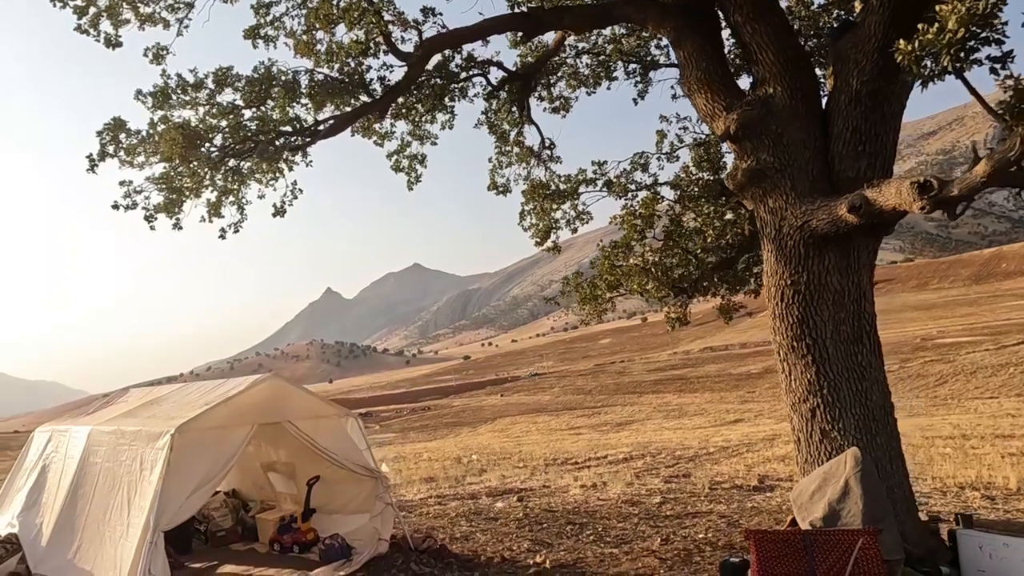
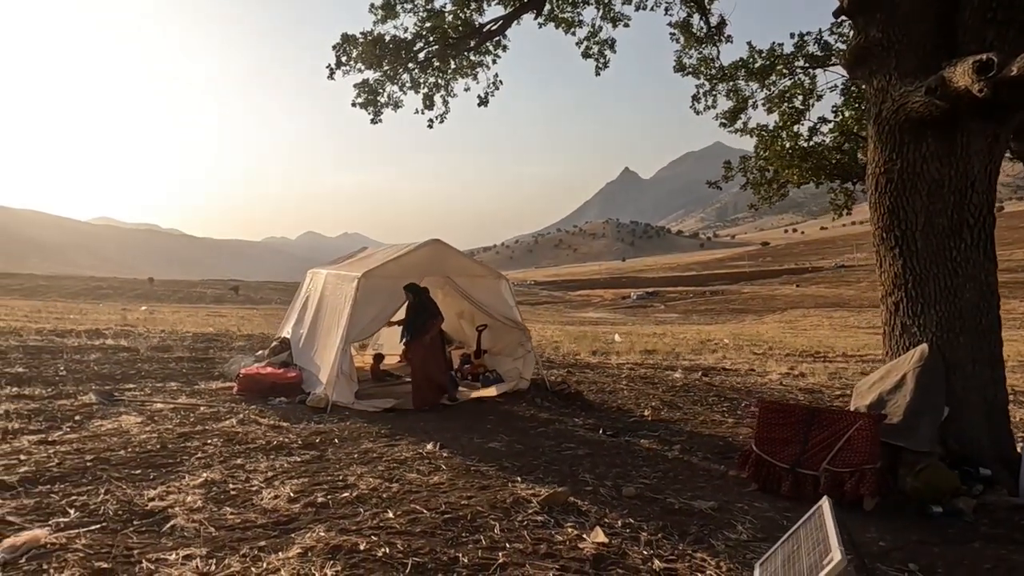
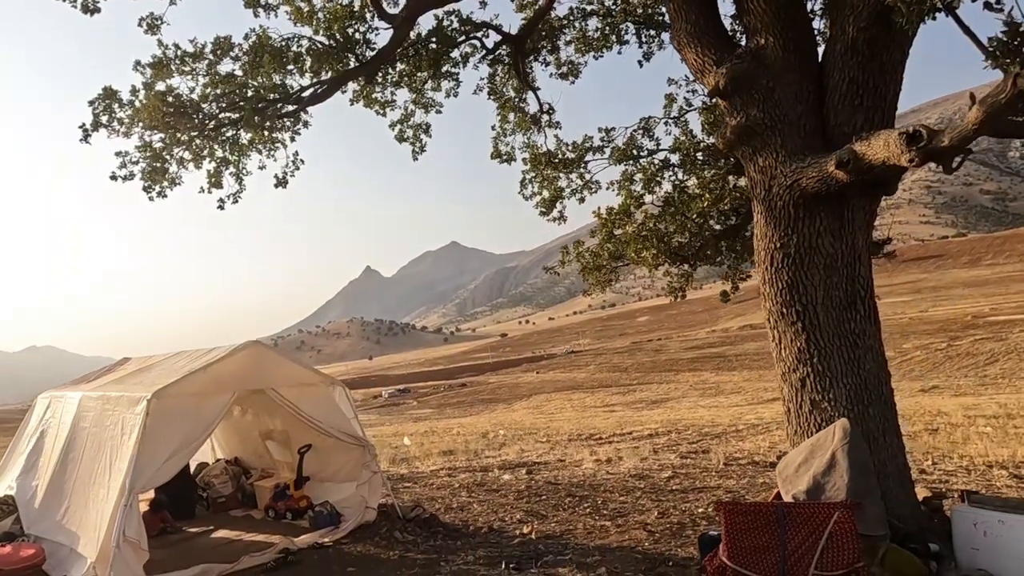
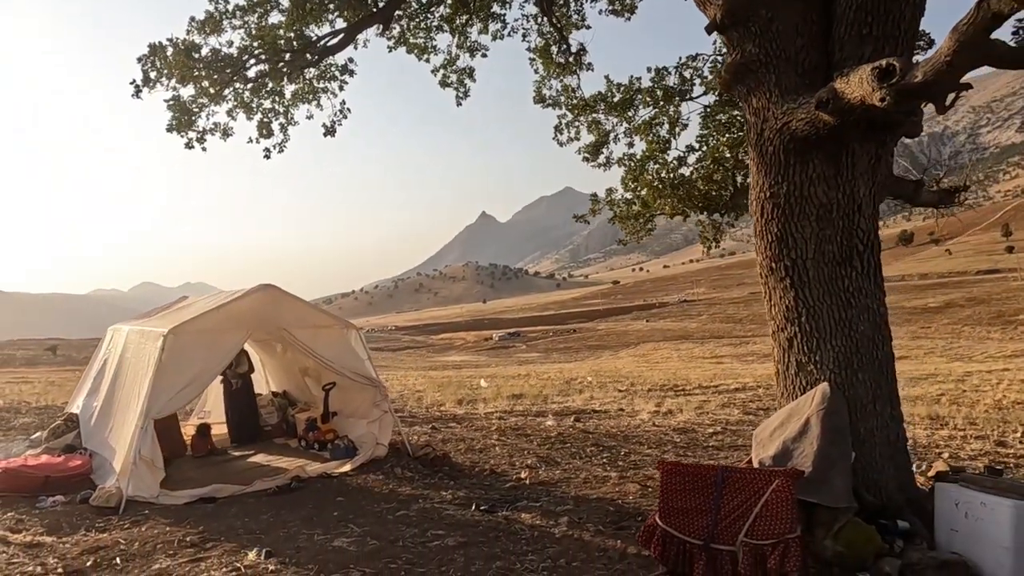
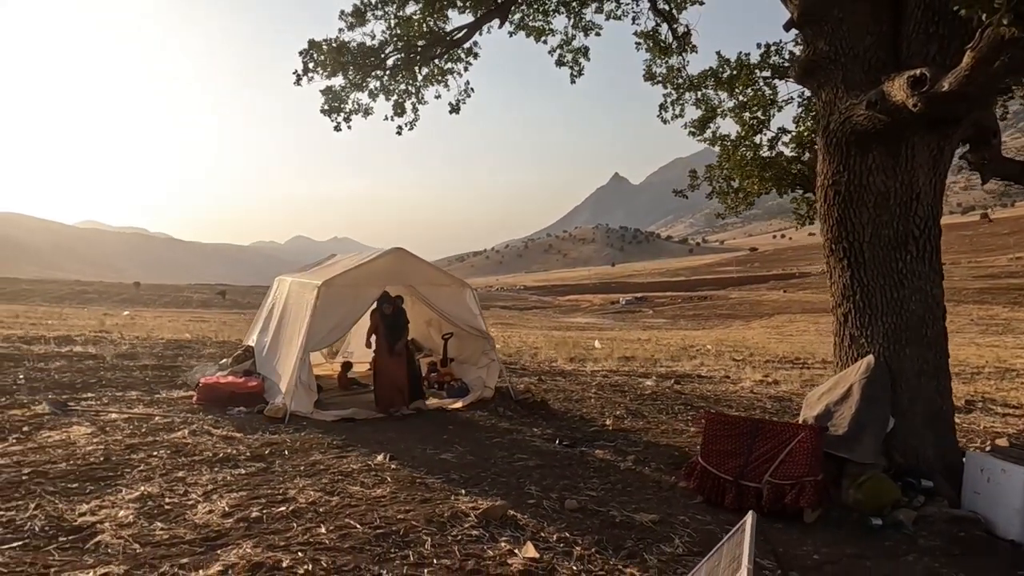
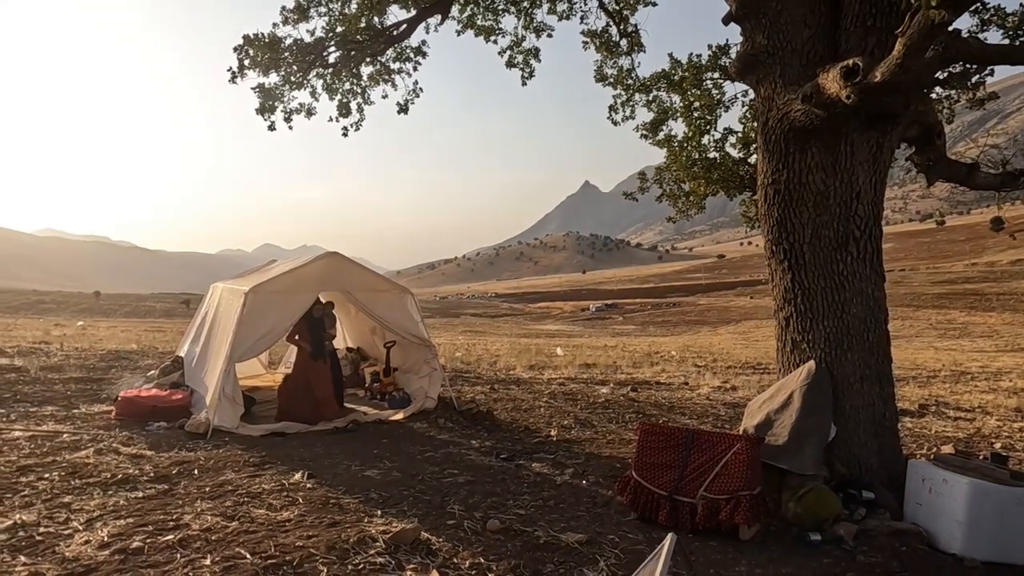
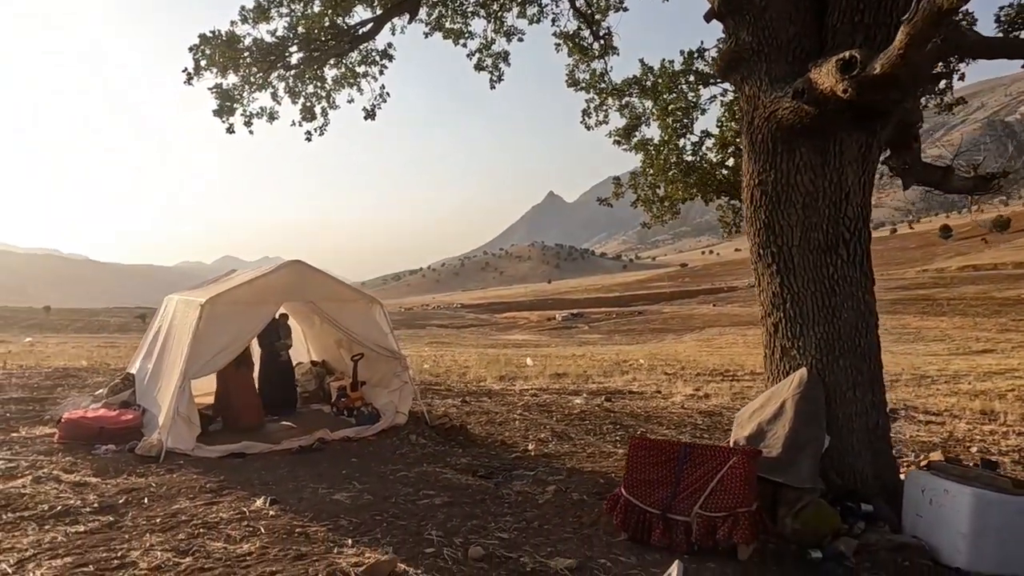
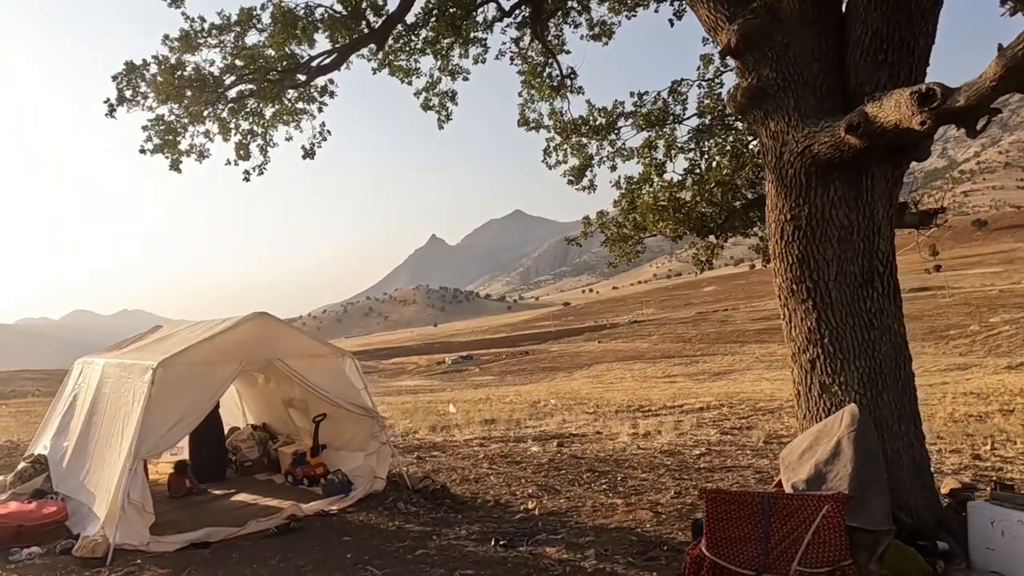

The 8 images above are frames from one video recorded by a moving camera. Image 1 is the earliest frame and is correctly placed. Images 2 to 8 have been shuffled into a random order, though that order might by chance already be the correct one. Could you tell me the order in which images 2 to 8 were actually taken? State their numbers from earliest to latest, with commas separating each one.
3, 8, 4, 7, 6, 5, 2
